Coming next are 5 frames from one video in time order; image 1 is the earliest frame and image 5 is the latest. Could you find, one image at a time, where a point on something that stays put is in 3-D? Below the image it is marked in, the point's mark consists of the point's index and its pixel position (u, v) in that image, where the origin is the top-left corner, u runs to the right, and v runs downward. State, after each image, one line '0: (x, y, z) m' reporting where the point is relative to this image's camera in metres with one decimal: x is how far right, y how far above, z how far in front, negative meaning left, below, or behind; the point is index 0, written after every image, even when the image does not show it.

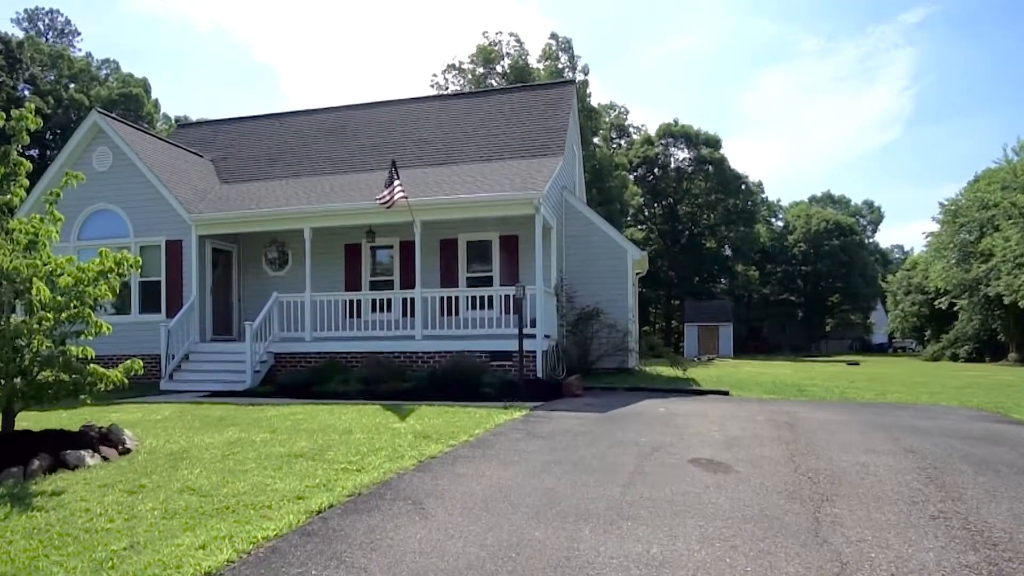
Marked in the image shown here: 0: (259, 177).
0: (-6.8, +3.0, +18.5) m
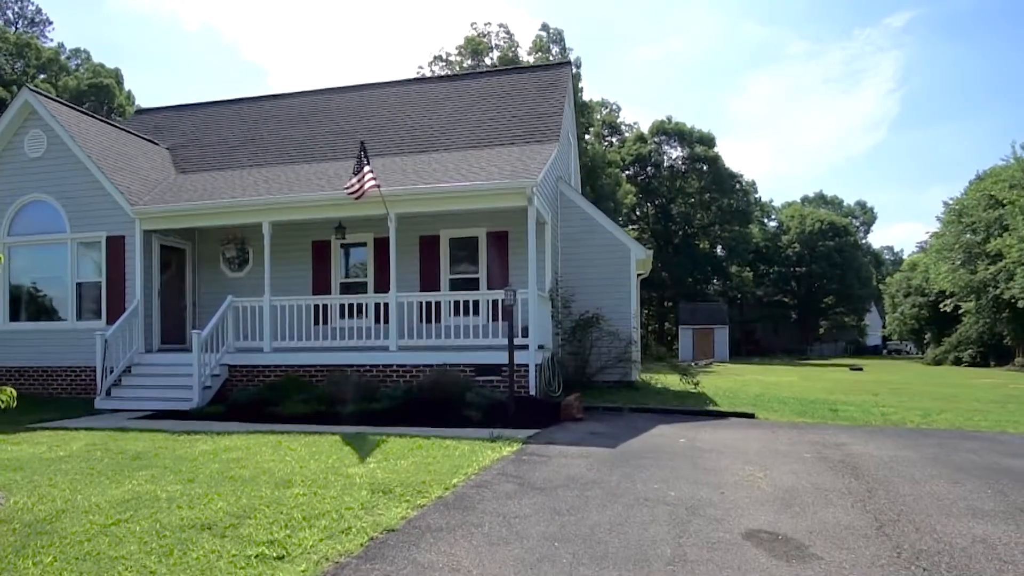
0: (-7.1, +2.9, +16.6) m
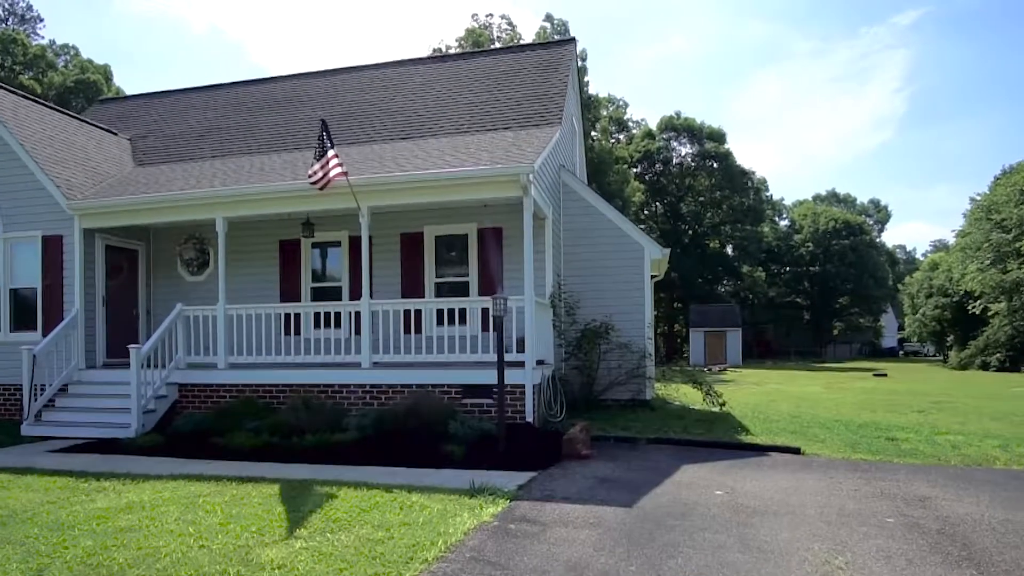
0: (-7.2, +2.8, +14.9) m
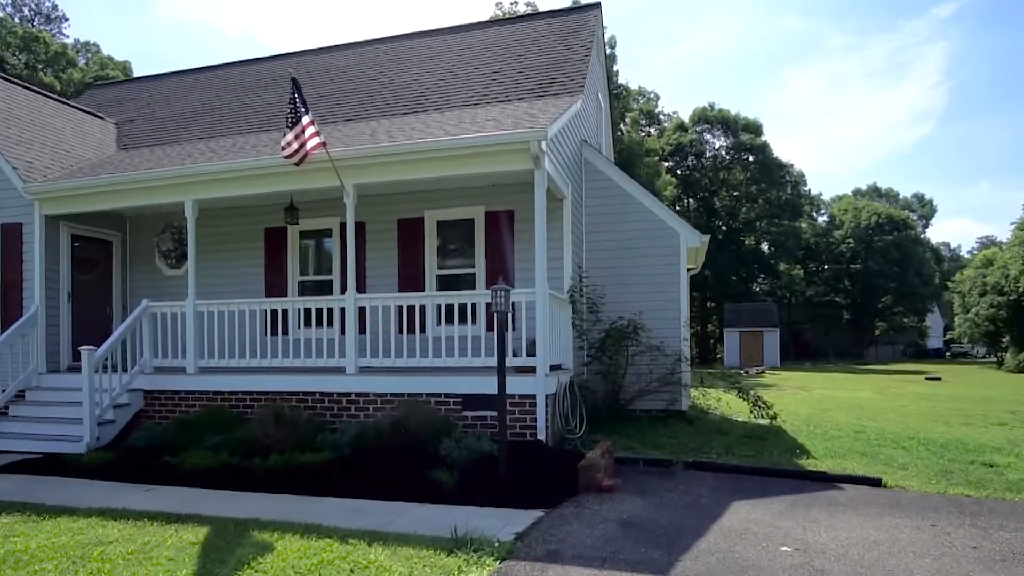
0: (-6.8, +2.9, +13.5) m
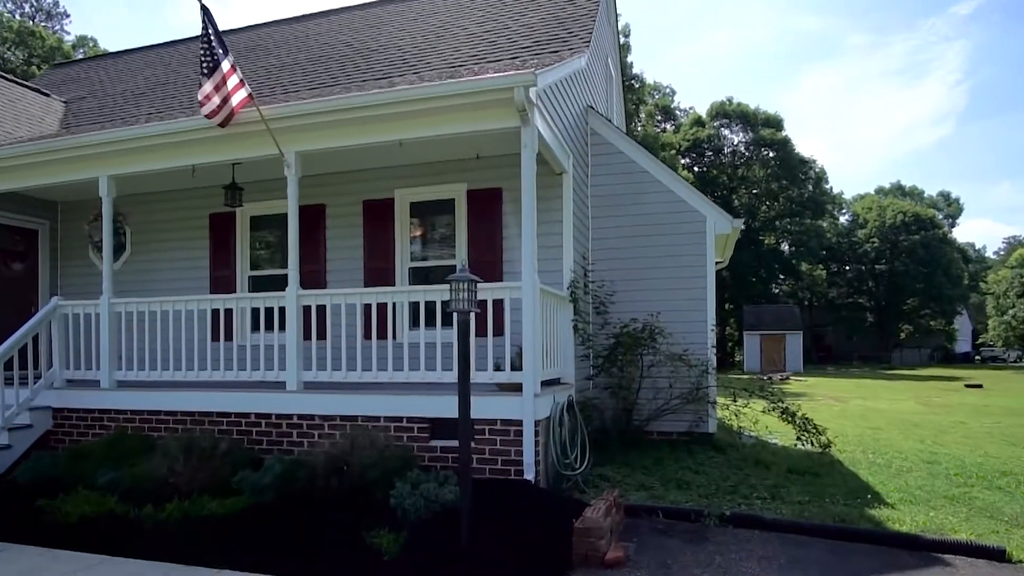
0: (-6.9, +3.0, +11.8) m
